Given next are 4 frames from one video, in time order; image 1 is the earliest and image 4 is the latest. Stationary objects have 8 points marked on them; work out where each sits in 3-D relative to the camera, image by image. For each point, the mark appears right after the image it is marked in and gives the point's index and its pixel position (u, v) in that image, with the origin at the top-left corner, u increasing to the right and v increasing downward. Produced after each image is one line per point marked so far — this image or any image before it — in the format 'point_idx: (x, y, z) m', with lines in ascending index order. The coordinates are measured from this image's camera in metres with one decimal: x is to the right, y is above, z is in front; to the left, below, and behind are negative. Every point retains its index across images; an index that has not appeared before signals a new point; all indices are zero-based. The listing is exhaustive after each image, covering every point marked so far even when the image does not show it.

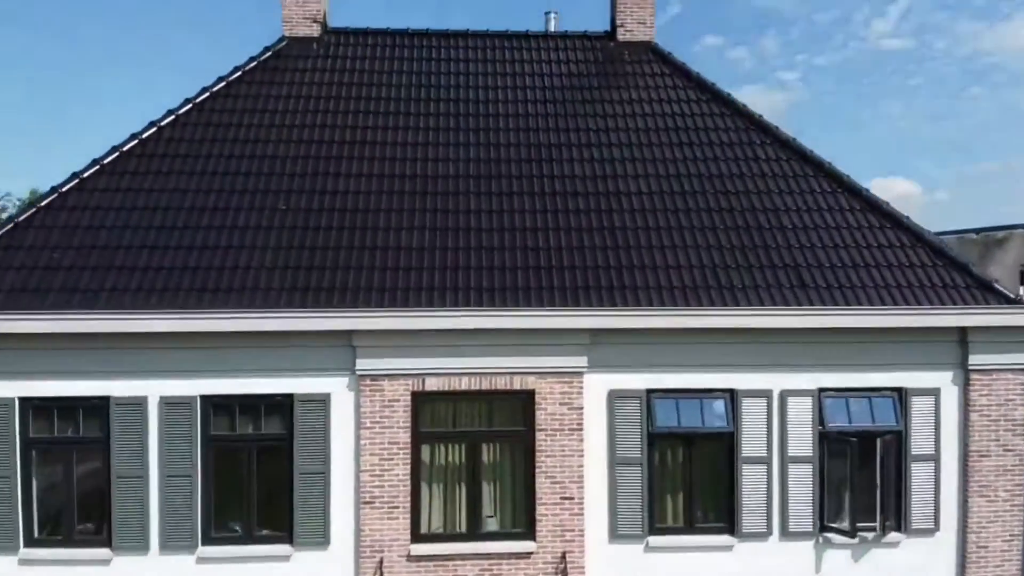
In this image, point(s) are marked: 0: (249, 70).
0: (-2.5, +2.0, +6.9) m
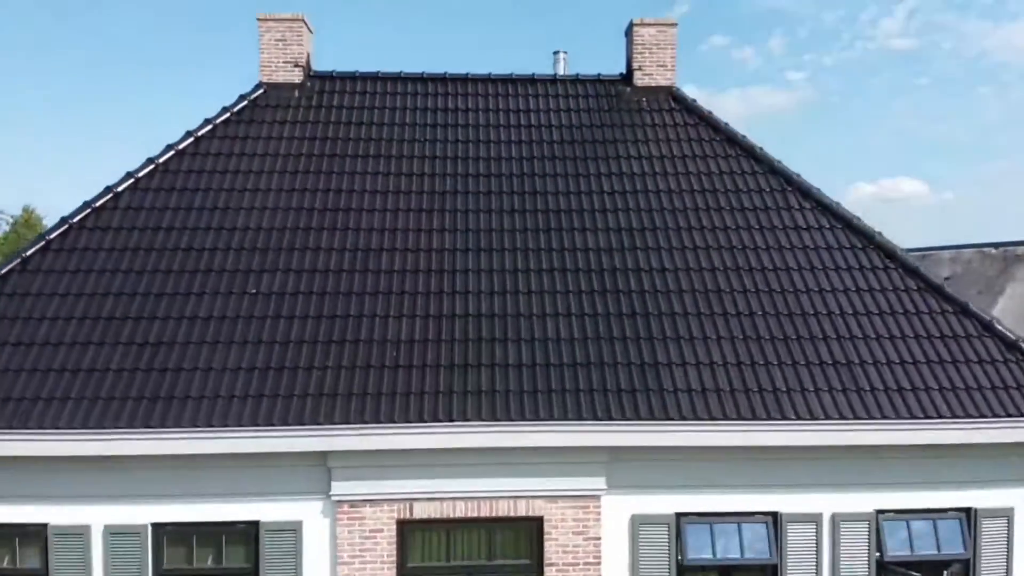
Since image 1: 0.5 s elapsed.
0: (-2.4, +1.4, +6.1) m
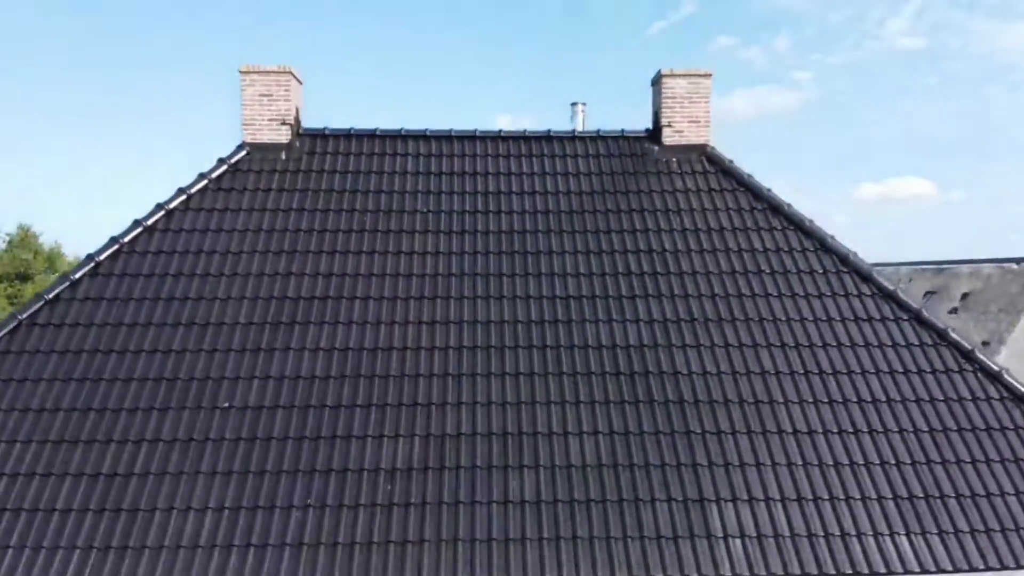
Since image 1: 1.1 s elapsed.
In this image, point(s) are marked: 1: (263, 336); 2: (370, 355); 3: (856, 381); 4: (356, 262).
0: (-2.3, +0.7, +5.4) m
1: (-1.6, -0.3, +4.6) m
2: (-0.9, -0.4, +4.5) m
3: (+2.1, -0.6, +4.5) m
4: (-1.1, +0.2, +5.0) m
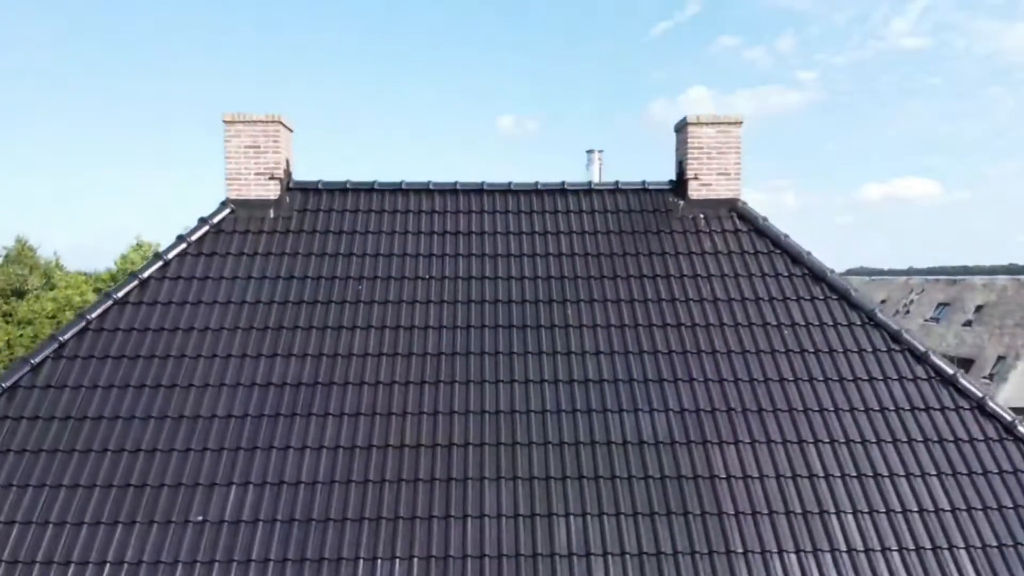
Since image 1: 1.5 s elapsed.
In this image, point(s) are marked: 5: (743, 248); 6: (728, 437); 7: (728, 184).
0: (-2.2, +0.2, +4.9) m
1: (-1.5, -0.8, +4.1) m
2: (-0.8, -0.9, +4.0) m
3: (+2.2, -1.1, +4.0) m
4: (-1.0, -0.3, +4.5) m
5: (+1.6, +0.3, +5.1) m
6: (+1.1, -0.9, +4.1) m
7: (+1.6, +0.8, +5.3) m
